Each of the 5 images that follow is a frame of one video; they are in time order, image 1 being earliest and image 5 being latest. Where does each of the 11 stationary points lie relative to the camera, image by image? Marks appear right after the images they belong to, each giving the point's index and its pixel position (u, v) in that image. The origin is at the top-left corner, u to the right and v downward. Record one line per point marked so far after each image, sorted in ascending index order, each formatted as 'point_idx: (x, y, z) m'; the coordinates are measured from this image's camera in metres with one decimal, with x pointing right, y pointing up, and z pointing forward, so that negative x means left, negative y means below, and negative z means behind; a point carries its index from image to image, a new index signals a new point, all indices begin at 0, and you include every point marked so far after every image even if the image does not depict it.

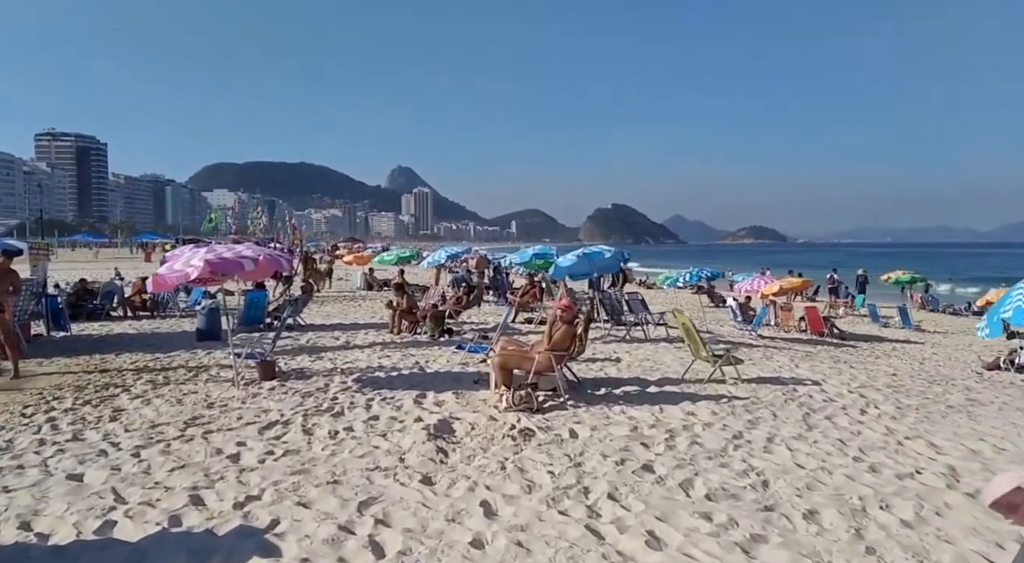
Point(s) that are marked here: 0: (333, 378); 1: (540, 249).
0: (-1.9, -1.0, +7.6) m
1: (+0.6, +0.7, +15.2) m
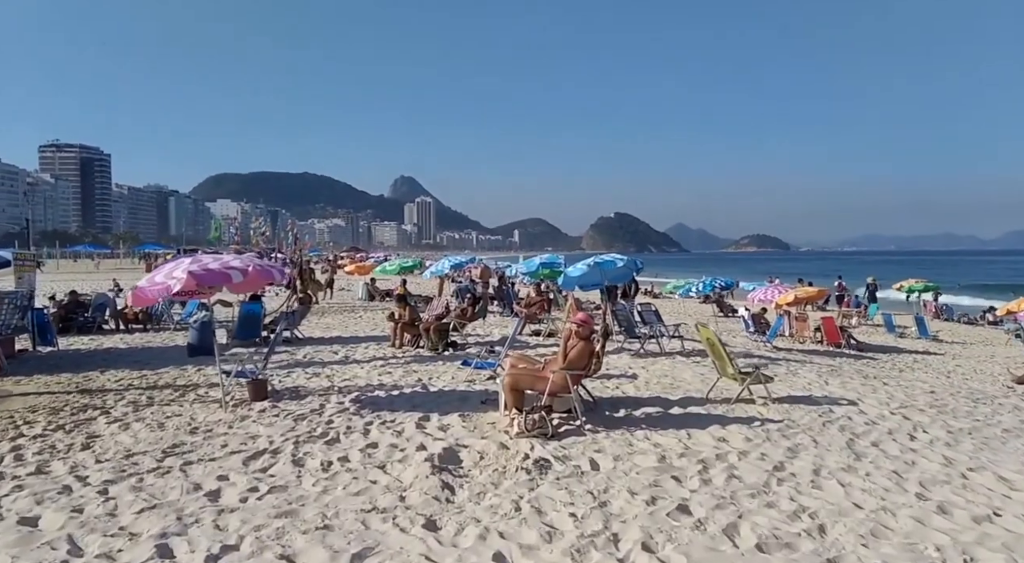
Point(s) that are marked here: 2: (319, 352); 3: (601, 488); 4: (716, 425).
0: (-1.8, -1.2, +7.0) m
1: (+0.7, +0.5, +14.7) m
2: (-2.9, -1.1, +10.5) m
3: (+0.5, -1.2, +4.1) m
4: (+1.6, -1.2, +5.6) m
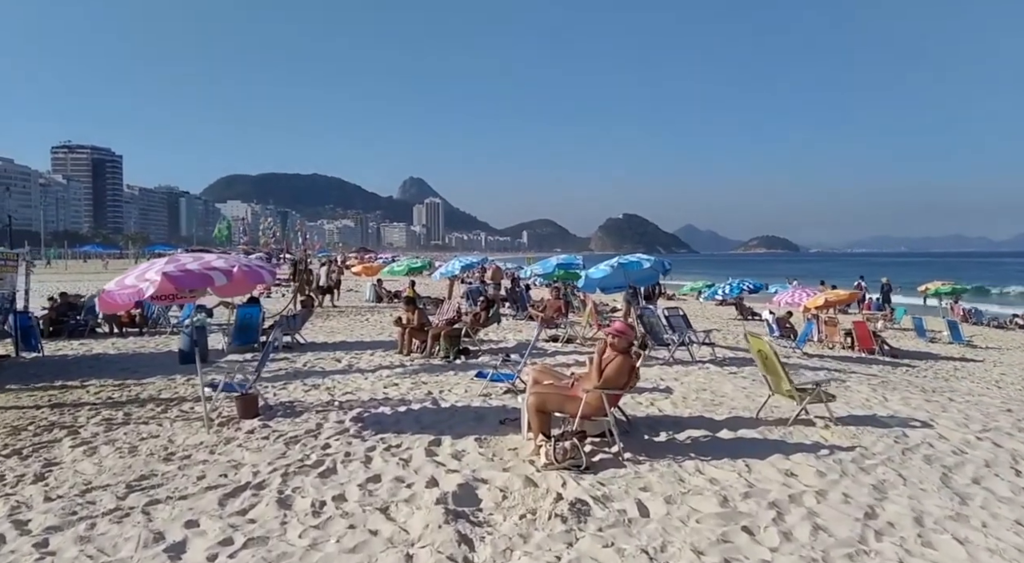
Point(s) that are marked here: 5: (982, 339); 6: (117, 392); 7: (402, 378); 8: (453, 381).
0: (-1.7, -1.2, +6.2) m
1: (+1.0, +0.5, +13.9) m
2: (-2.6, -1.1, +9.7) m
3: (+0.7, -1.2, +3.3) m
4: (+1.8, -1.2, +4.7) m
5: (+13.1, -1.6, +19.5) m
6: (-4.2, -1.2, +7.4) m
7: (-1.3, -1.1, +8.2) m
8: (-0.7, -1.1, +7.8) m
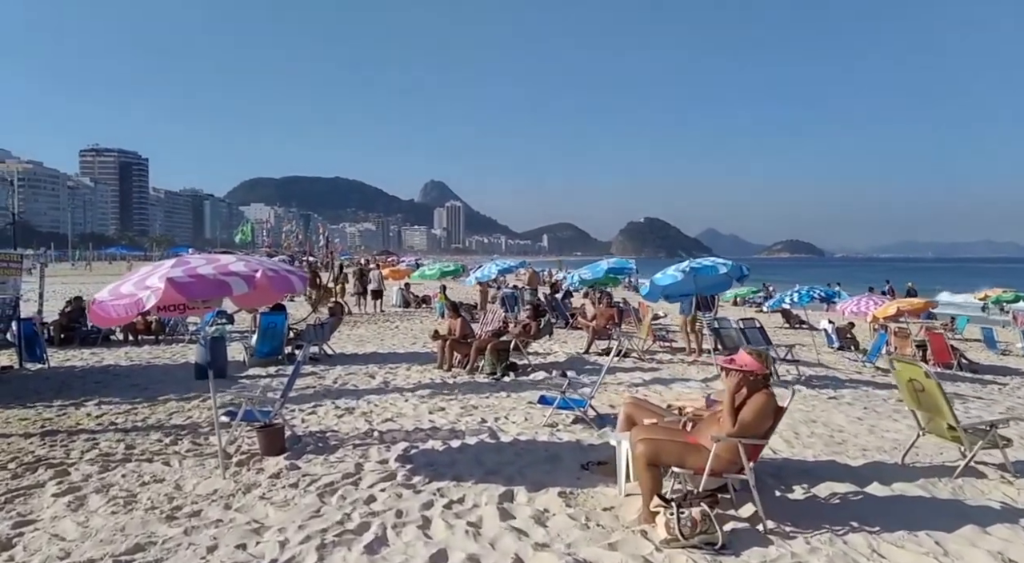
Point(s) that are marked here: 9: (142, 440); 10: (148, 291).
0: (-1.1, -1.3, +5.1) m
1: (+1.8, +0.4, +12.7) m
2: (-2.0, -1.2, +8.6) m
3: (+1.2, -1.3, +2.1) m
4: (+2.3, -1.3, +3.6) m
5: (+14.1, -1.8, +18.0) m
6: (-3.6, -1.2, +6.3) m
7: (-0.6, -1.2, +7.1) m
8: (0.0, -1.2, +6.7) m
9: (-2.9, -1.3, +5.5) m
10: (-2.1, -0.1, +4.0) m
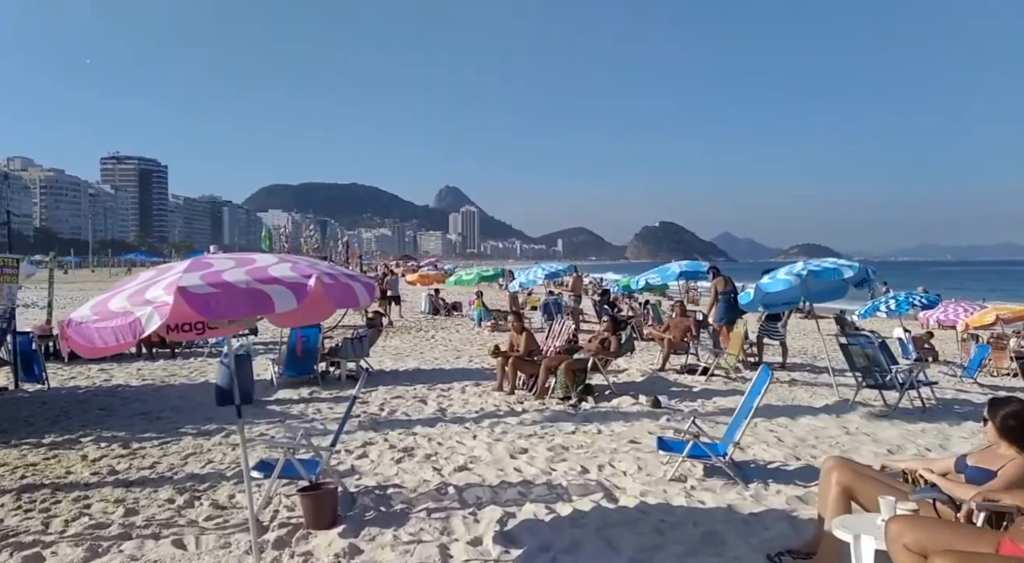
0: (-0.3, -1.3, +3.8) m
1: (+2.7, +0.3, +11.3) m
2: (-1.2, -1.2, +7.3) m
3: (+1.8, -1.3, +0.7) m
4: (+3.0, -1.3, +2.1) m
5: (+15.1, -1.9, +16.3) m
6: (-2.8, -1.3, +5.0) m
7: (+0.1, -1.3, +5.7) m
8: (+0.7, -1.2, +5.3) m
9: (-2.2, -1.3, +4.2) m
10: (-1.4, -0.1, +2.7) m
